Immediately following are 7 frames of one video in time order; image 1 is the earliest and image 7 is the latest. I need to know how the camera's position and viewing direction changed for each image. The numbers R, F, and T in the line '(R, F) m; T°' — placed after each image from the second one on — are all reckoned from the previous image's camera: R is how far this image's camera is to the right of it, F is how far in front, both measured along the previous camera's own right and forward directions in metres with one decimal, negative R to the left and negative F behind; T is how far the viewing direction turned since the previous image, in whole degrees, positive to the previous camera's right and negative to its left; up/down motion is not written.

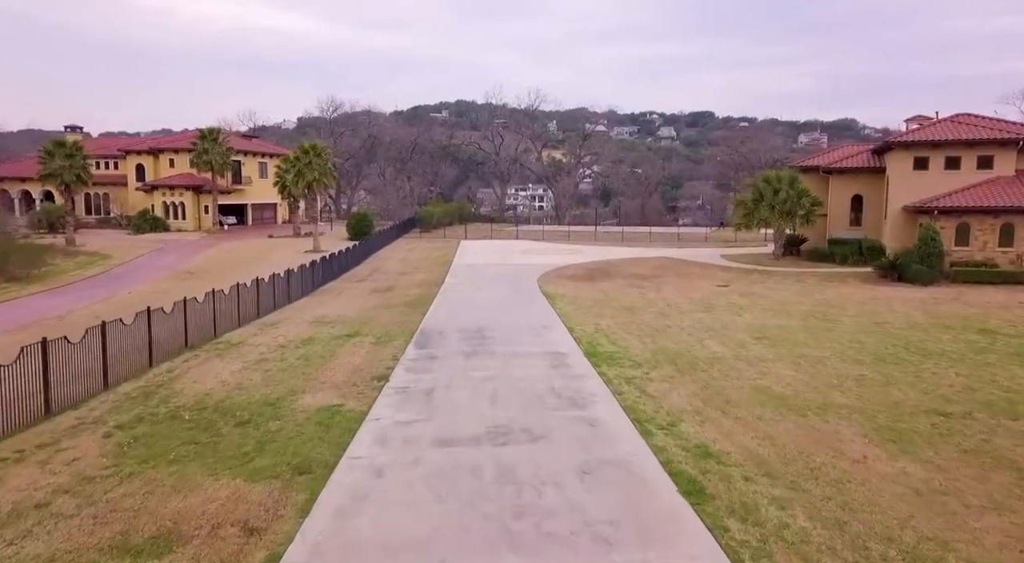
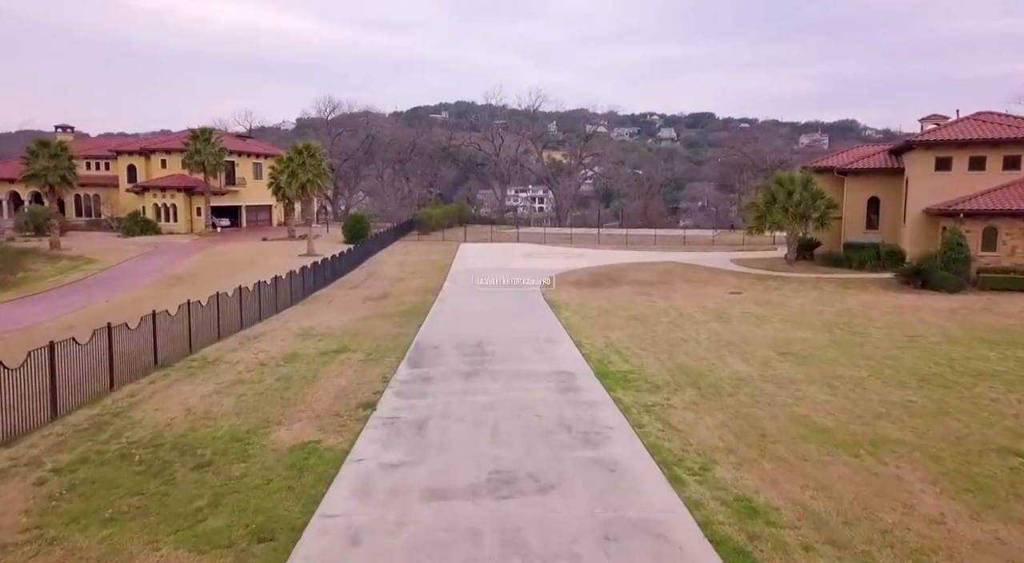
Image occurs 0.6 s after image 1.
(-0.1, +1.3) m; 0°
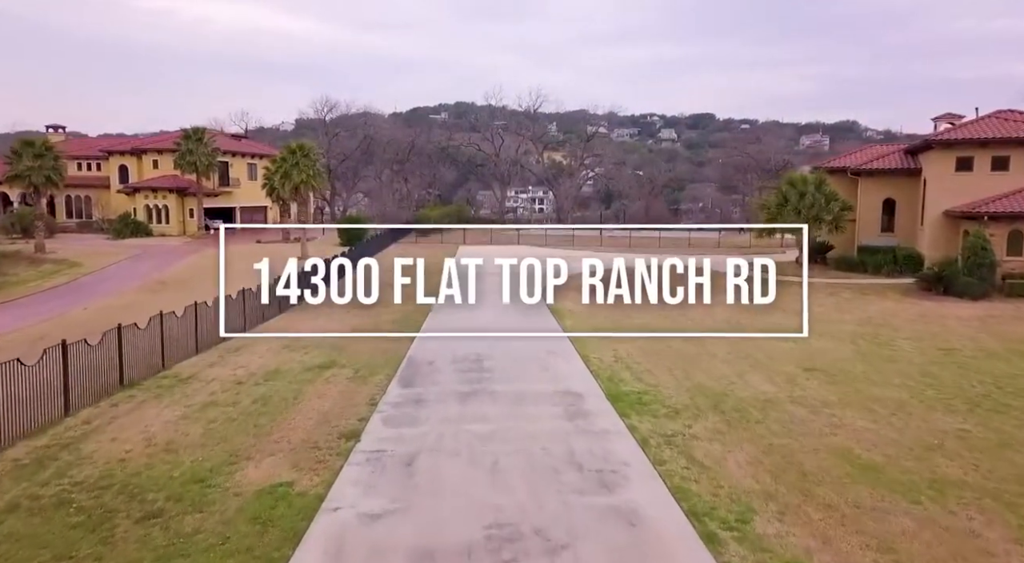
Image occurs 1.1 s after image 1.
(0.0, +1.2) m; 0°
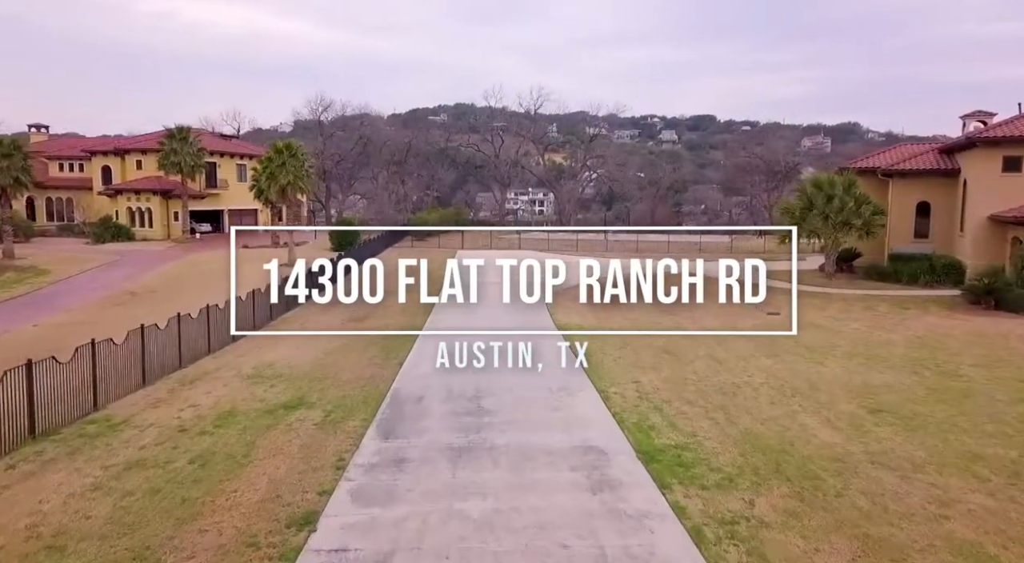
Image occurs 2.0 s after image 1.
(-0.1, +2.3) m; 0°
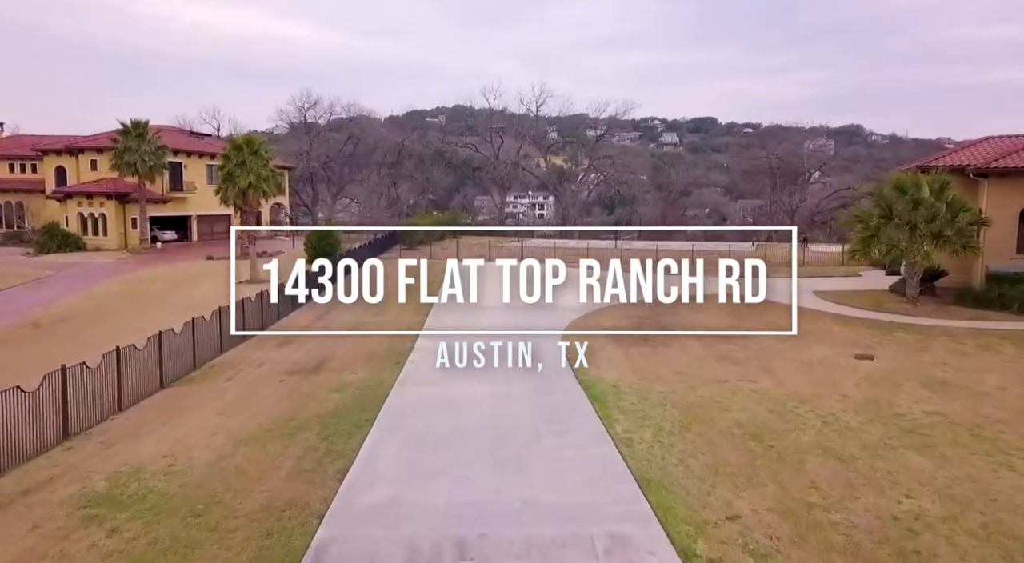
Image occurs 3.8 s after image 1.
(-0.2, +5.2) m; 0°
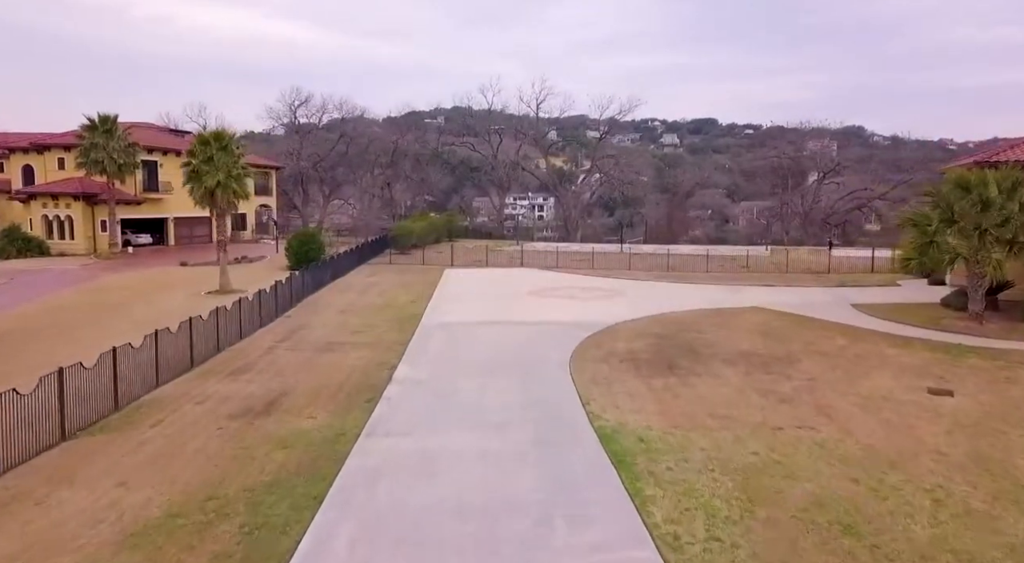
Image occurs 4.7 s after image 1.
(0.0, +3.0) m; 0°
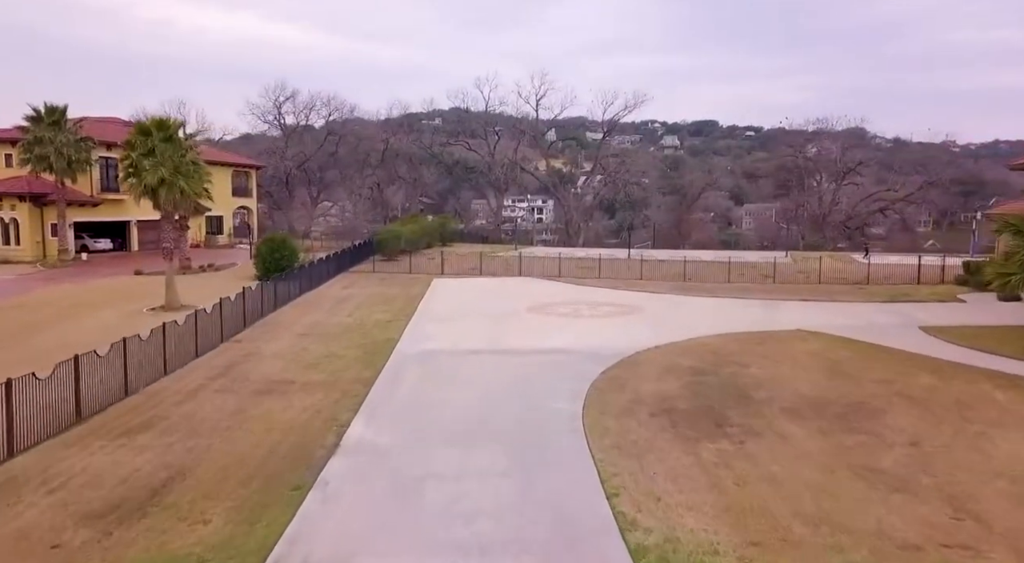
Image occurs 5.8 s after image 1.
(+0.1, +3.9) m; 0°
